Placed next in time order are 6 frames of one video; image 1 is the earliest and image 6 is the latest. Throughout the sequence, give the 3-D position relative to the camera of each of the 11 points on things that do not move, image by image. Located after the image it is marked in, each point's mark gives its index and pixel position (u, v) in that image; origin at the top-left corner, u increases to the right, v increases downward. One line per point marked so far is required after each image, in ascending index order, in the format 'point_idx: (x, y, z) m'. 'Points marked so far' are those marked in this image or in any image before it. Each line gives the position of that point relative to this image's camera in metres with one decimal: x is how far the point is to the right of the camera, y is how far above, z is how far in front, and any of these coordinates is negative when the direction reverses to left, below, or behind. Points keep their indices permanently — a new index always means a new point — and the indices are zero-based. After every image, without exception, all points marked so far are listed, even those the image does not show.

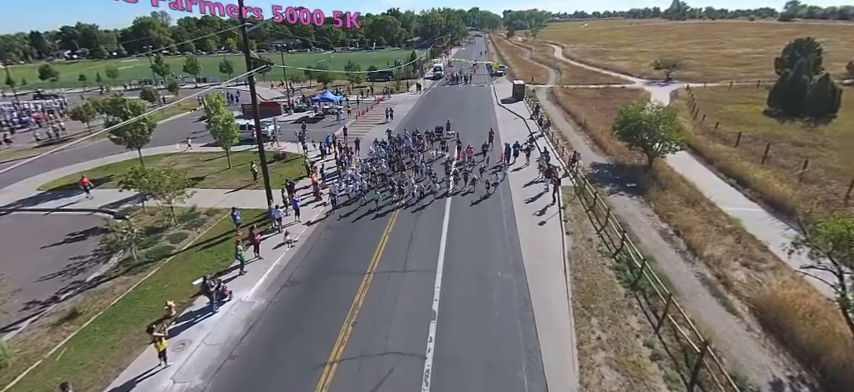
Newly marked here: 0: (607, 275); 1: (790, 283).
0: (+7.7, -3.3, +16.2) m
1: (+14.0, -3.2, +14.9) m
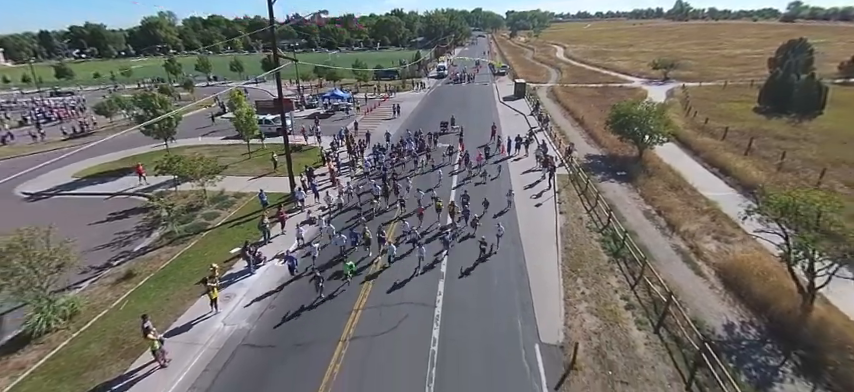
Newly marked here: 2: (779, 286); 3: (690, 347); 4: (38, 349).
0: (+8.1, -2.4, +18.4) m
1: (+14.4, -2.3, +17.1) m
2: (+13.3, -3.4, +14.5) m
3: (+8.5, -4.8, +12.4) m
4: (-13.9, -5.4, +13.5) m
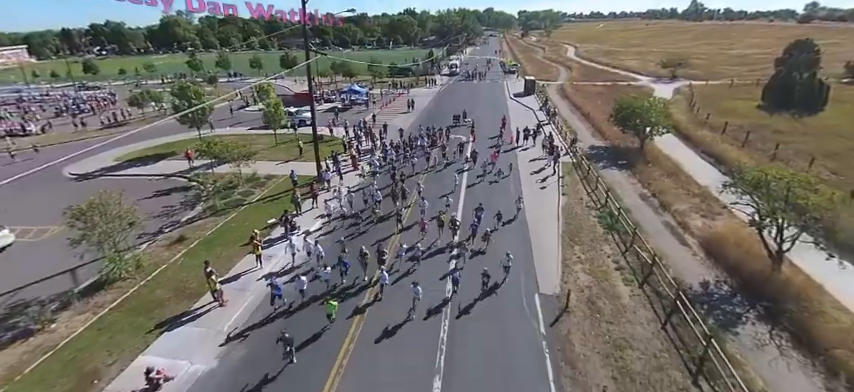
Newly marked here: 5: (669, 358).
0: (+8.8, -1.3, +20.4) m
1: (+15.1, -1.4, +18.9) m
2: (+13.9, -2.4, +16.4) m
3: (+9.1, -3.8, +14.4) m
4: (-13.3, -4.0, +16.1) m
5: (+7.5, -5.0, +12.0) m
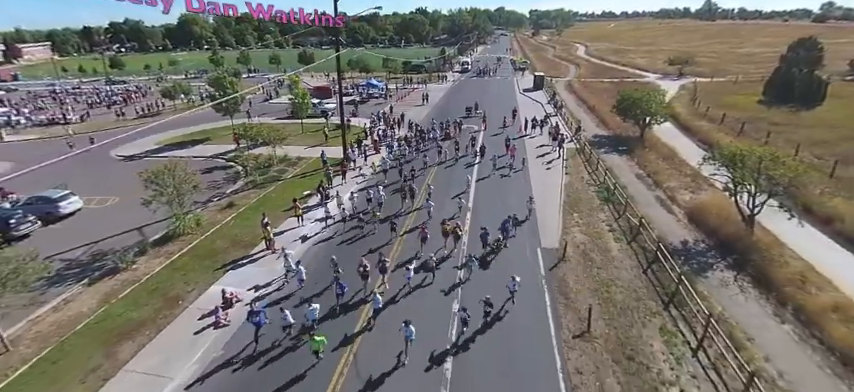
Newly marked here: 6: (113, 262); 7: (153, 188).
0: (+9.8, +0.1, +22.9) m
1: (+16.1, -0.1, +21.3) m
2: (+14.8, -1.1, +18.8) m
3: (+10.0, -2.4, +16.9) m
4: (-12.4, -2.3, +19.0) m
5: (+8.3, -3.6, +14.5) m
6: (-14.6, -3.1, +17.7) m
7: (-13.8, +0.4, +19.2) m
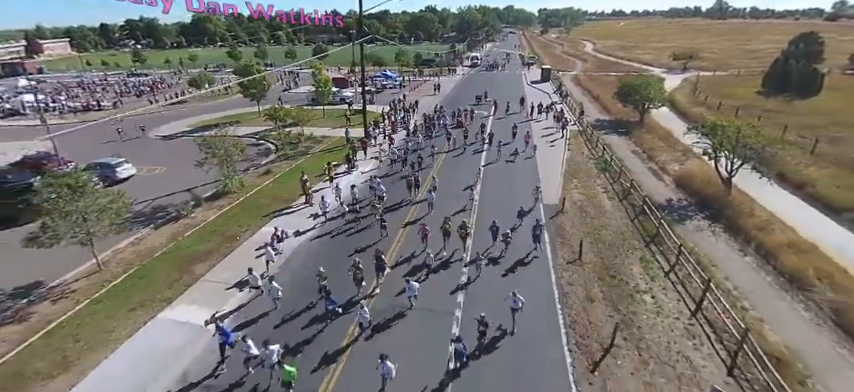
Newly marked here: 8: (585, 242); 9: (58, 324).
0: (+10.8, +2.0, +25.3) m
1: (+17.0, +1.8, +23.7) m
2: (+15.7, +0.8, +21.2) m
3: (+10.8, -0.5, +19.4) m
4: (-11.5, -0.2, +21.9) m
5: (+9.1, -1.7, +17.0) m
6: (-13.7, -0.9, +20.7) m
7: (-12.8, +2.6, +22.1) m
8: (+6.8, -2.0, +16.4) m
9: (-12.3, -4.3, +12.7) m
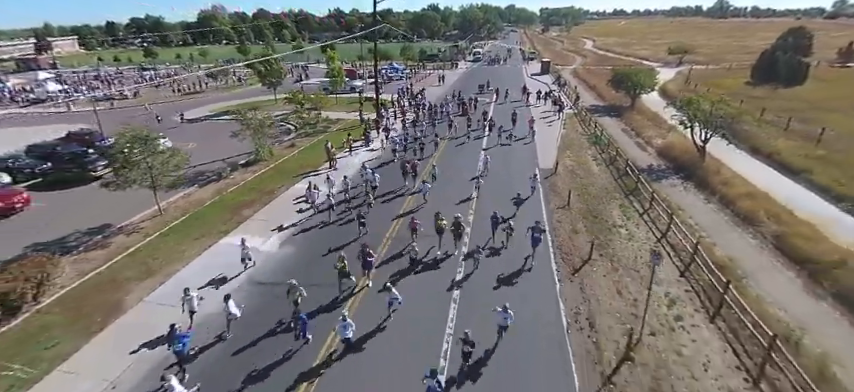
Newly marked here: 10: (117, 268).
0: (+11.4, +4.1, +28.0) m
1: (+17.6, +3.8, +26.3) m
2: (+16.3, +2.8, +23.9) m
3: (+11.4, +1.6, +22.1) m
4: (-10.9, +2.0, +24.7) m
5: (+9.7, +0.4, +19.7) m
6: (-13.2, +1.3, +23.5) m
7: (-12.2, +4.7, +24.9) m
8: (+7.4, +0.1, +19.1) m
9: (-11.8, -2.1, +15.5) m
10: (-11.5, -2.7, +14.2) m
